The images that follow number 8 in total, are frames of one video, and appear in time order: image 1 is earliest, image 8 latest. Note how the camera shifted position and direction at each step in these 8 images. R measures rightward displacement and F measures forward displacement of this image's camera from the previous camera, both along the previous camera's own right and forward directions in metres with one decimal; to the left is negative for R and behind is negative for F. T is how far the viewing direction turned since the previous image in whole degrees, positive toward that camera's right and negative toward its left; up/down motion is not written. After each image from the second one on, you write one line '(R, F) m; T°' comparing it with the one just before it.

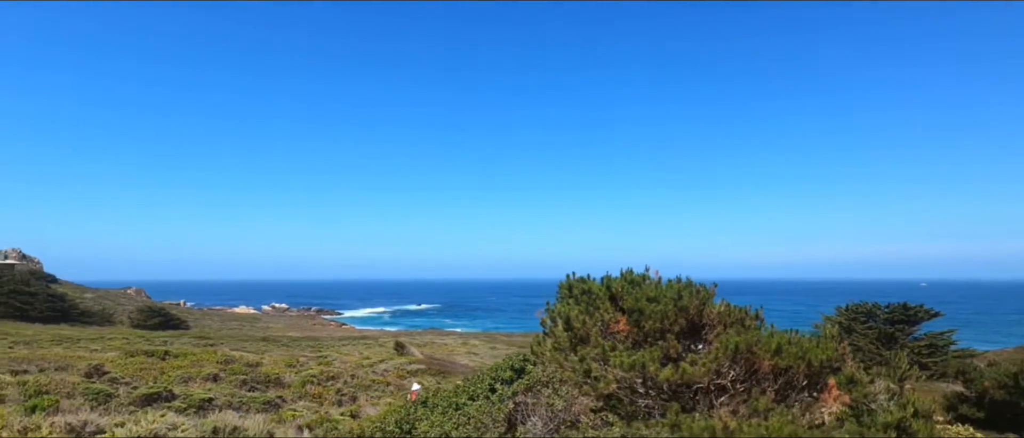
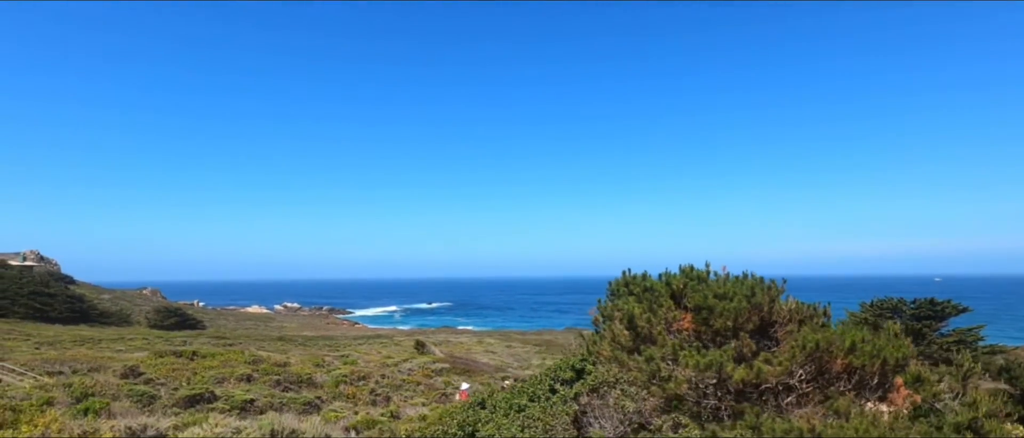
(-0.8, +0.3) m; -1°
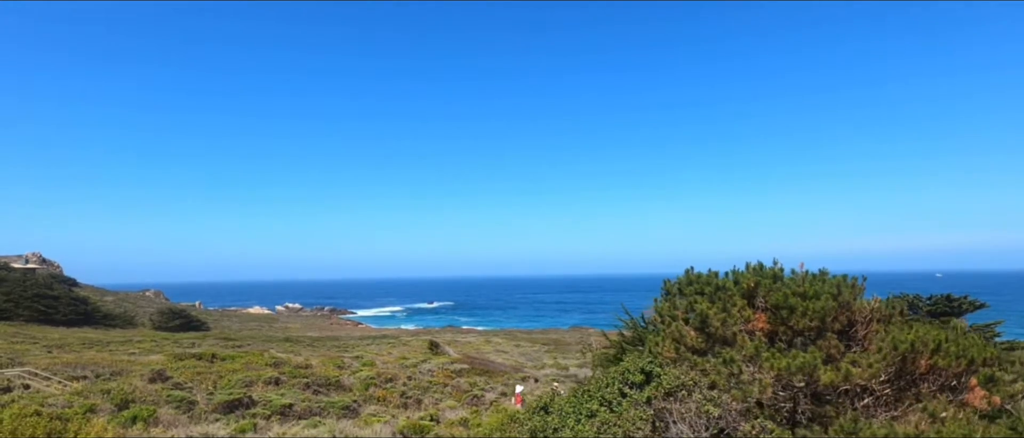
(-1.1, +0.4) m; 0°
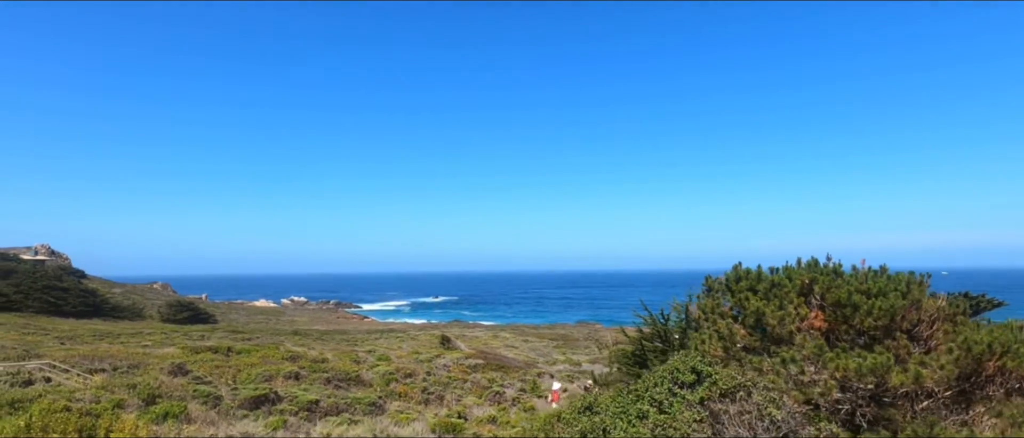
(-0.6, +0.4) m; 0°
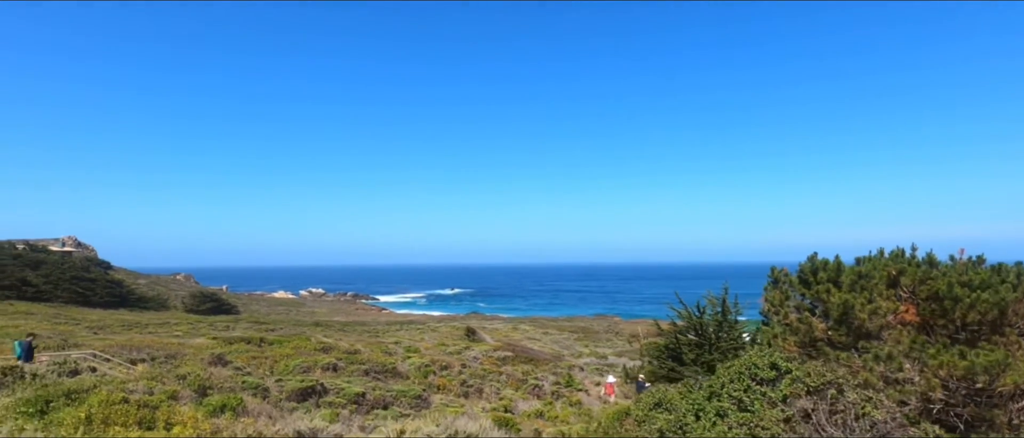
(-0.8, +0.4) m; -2°
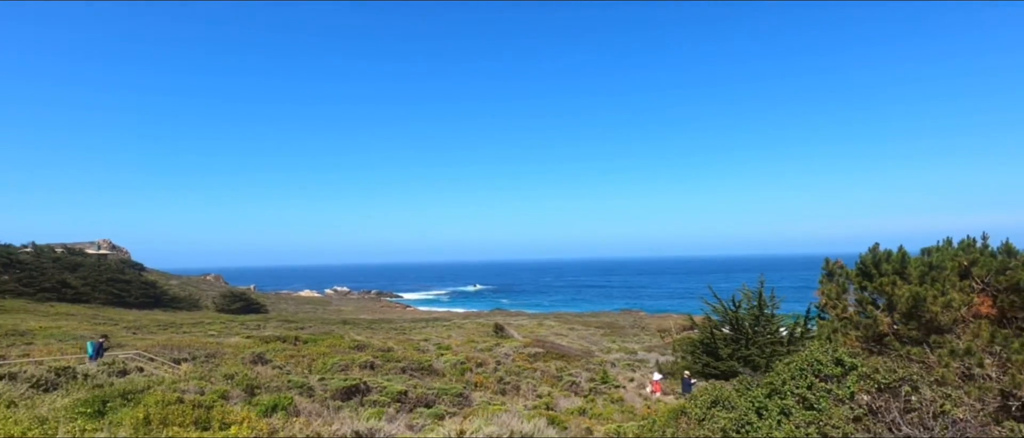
(-0.4, +0.2) m; -2°
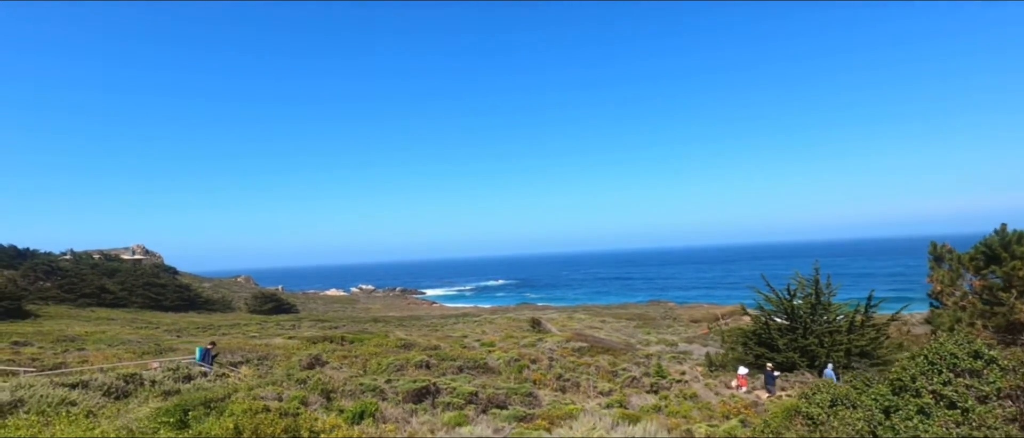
(-1.1, +0.5) m; -2°
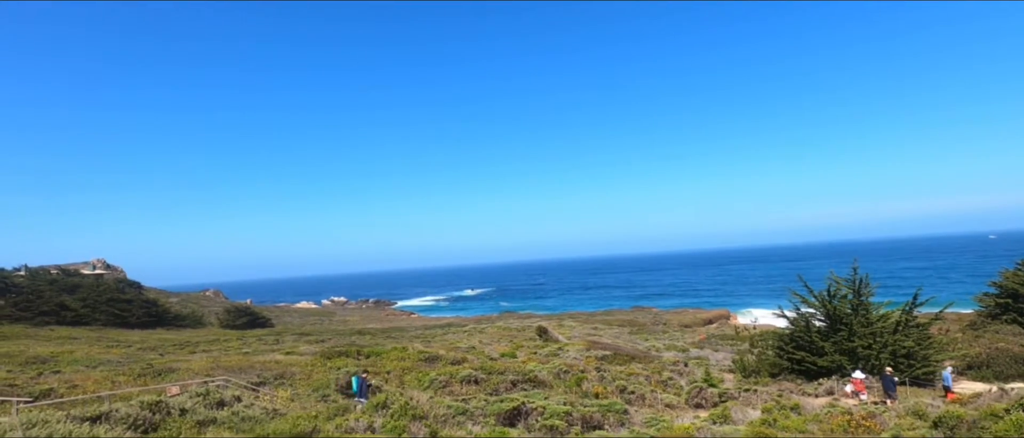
(-2.4, +1.6) m; +3°
